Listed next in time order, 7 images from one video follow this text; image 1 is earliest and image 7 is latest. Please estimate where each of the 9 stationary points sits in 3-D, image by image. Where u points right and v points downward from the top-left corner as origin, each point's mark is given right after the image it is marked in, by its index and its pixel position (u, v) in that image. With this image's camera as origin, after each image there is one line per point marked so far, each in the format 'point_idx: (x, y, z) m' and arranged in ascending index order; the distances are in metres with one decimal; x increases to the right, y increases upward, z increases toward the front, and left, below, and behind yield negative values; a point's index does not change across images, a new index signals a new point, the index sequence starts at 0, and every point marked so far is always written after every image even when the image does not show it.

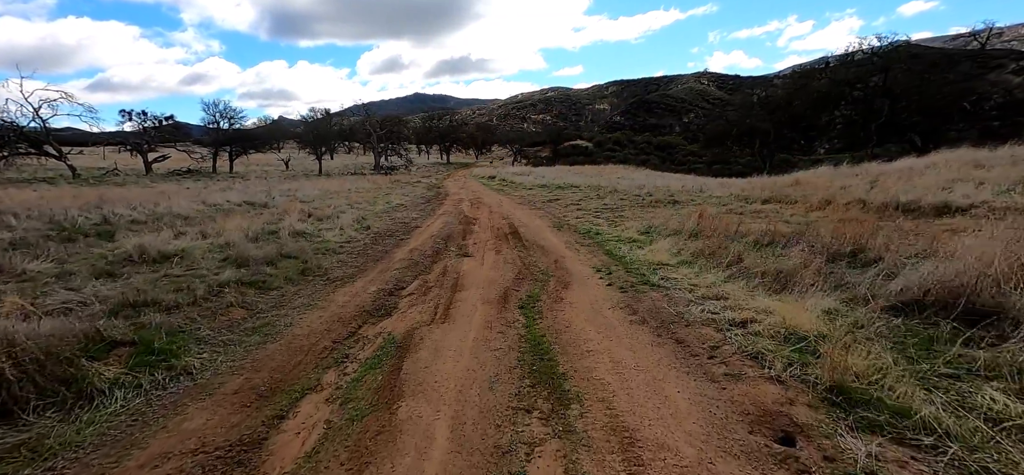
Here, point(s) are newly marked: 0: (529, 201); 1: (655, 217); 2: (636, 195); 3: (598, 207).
0: (+0.7, +1.5, +19.6) m
1: (+3.7, +0.5, +12.1) m
2: (+5.0, +1.7, +18.9) m
3: (+3.0, +1.0, +15.8) m
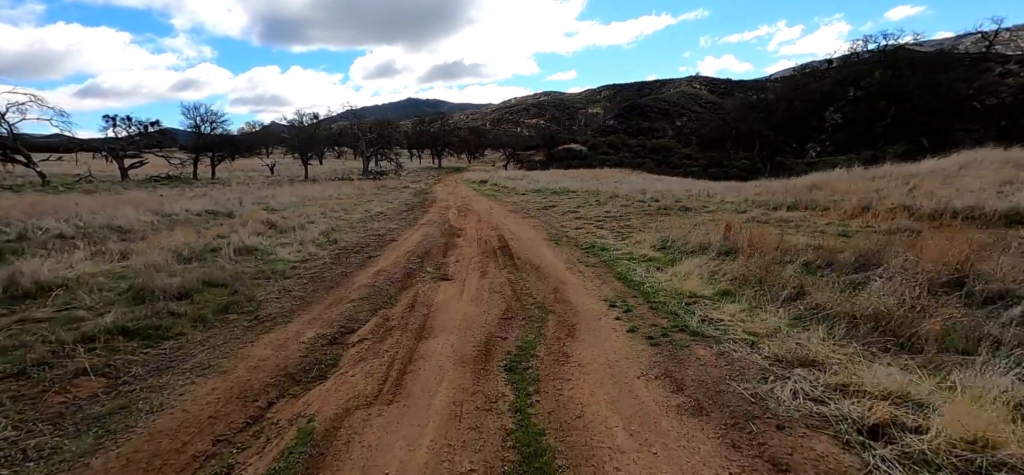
0: (+0.4, +1.1, +17.8) m
1: (+3.4, +0.2, +10.3) m
2: (+4.7, +1.3, +17.1) m
3: (+2.7, +0.7, +14.0) m
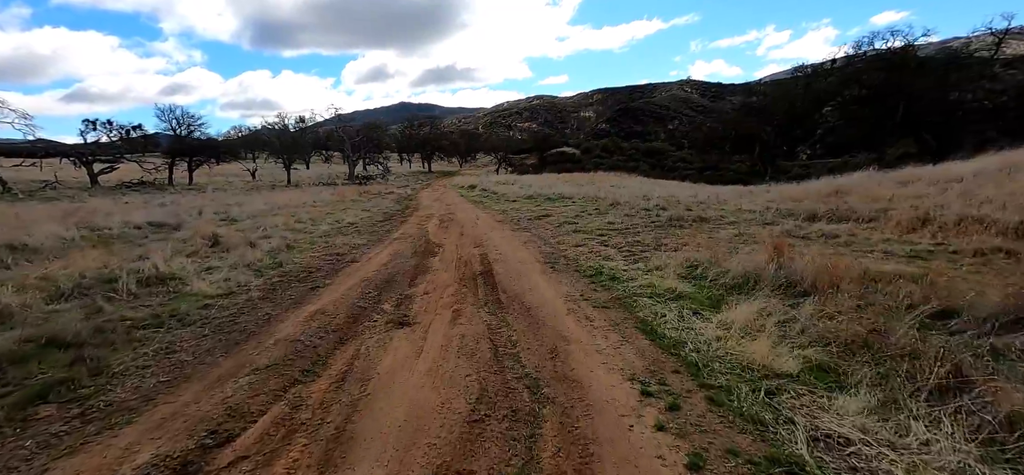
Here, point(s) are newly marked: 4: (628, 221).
0: (0.0, +0.7, +15.8) m
1: (+3.2, -0.2, +8.3) m
2: (+4.3, +0.9, +15.1) m
3: (+2.4, +0.3, +12.0) m
4: (+3.2, +0.4, +12.8) m
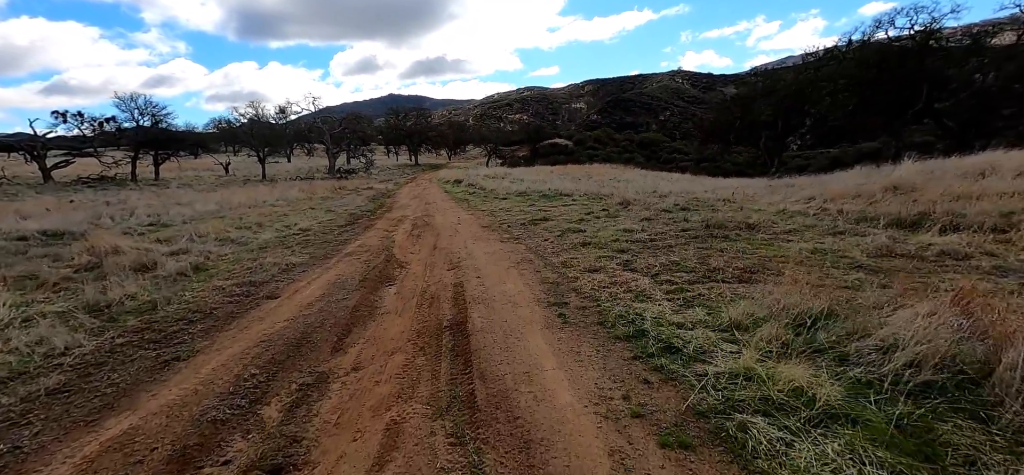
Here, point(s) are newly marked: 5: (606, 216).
0: (-0.3, +0.4, +12.8) m
1: (+3.0, -0.5, +5.4) m
2: (+4.0, +0.7, +12.3) m
3: (+2.1, 0.0, +9.1) m
4: (+2.9, +0.2, +9.9) m
5: (+2.4, +0.5, +12.1) m
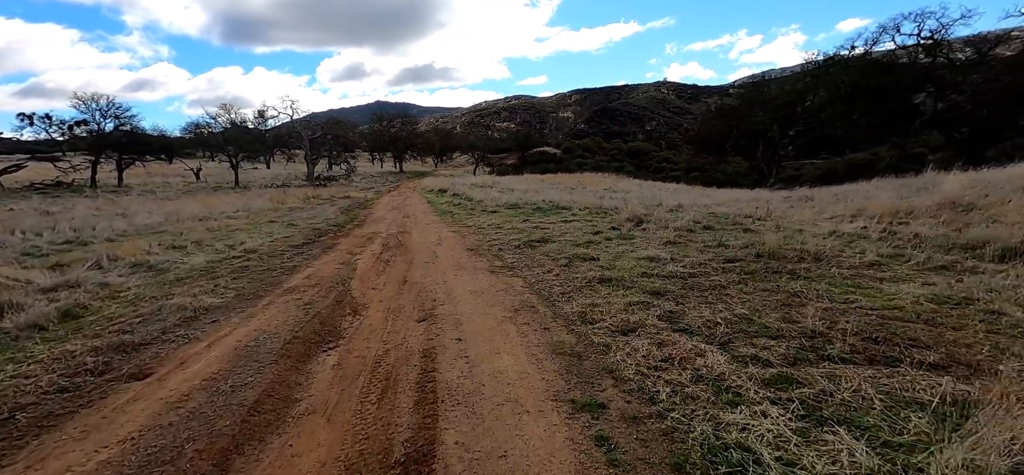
0: (-0.5, -0.1, +10.5) m
1: (+3.0, -0.9, +3.2) m
2: (+3.9, +0.1, +10.1) m
3: (+2.0, -0.5, +6.9) m
4: (+2.8, -0.3, +7.7) m
5: (+2.3, 0.0, +10.0) m
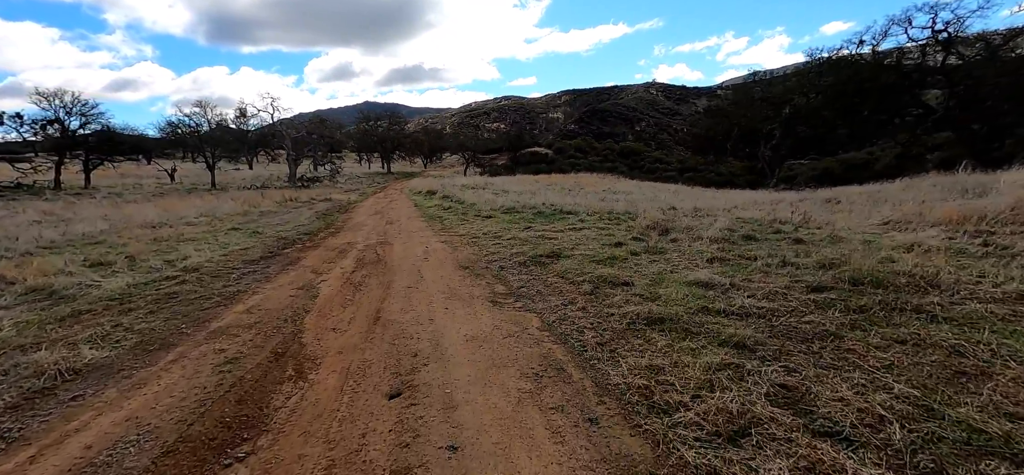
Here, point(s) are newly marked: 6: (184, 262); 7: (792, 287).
0: (-0.4, -0.4, +8.6) m
1: (+3.2, -1.2, +1.4) m
2: (+3.9, -0.1, +8.2) m
3: (+2.2, -0.7, +5.0) m
4: (+3.0, -0.6, +5.8) m
5: (+2.3, -0.3, +8.0) m
6: (-6.7, -0.5, +9.5) m
7: (+3.3, -0.6, +5.5) m
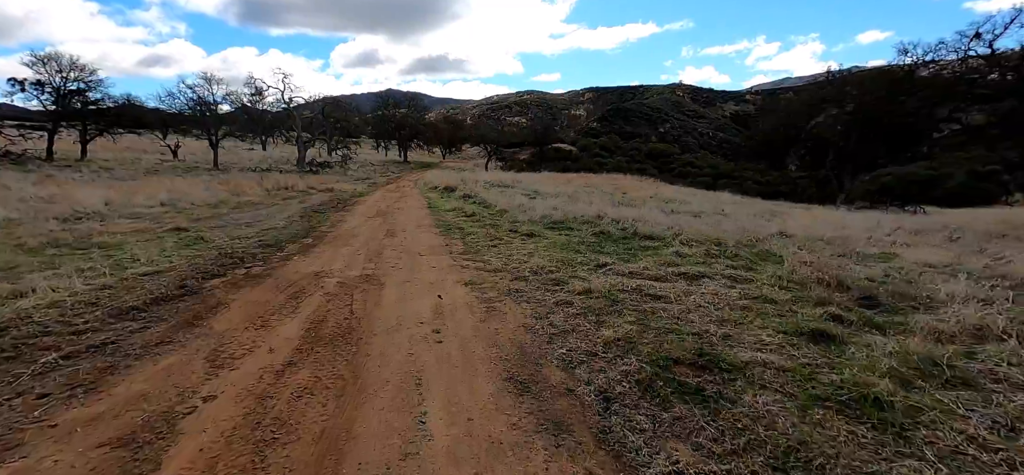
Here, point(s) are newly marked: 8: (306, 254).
0: (+0.5, -1.0, +4.1) m
1: (+3.9, -2.1, -3.2) m
2: (+4.8, -1.0, +3.6) m
3: (+2.9, -1.6, +0.4) m
4: (+3.8, -1.5, +1.2) m
5: (+3.2, -1.1, +3.5) m
6: (-5.8, -0.8, +5.2) m
7: (+4.0, -1.5, +0.9) m
8: (-3.8, -0.4, +8.5) m
